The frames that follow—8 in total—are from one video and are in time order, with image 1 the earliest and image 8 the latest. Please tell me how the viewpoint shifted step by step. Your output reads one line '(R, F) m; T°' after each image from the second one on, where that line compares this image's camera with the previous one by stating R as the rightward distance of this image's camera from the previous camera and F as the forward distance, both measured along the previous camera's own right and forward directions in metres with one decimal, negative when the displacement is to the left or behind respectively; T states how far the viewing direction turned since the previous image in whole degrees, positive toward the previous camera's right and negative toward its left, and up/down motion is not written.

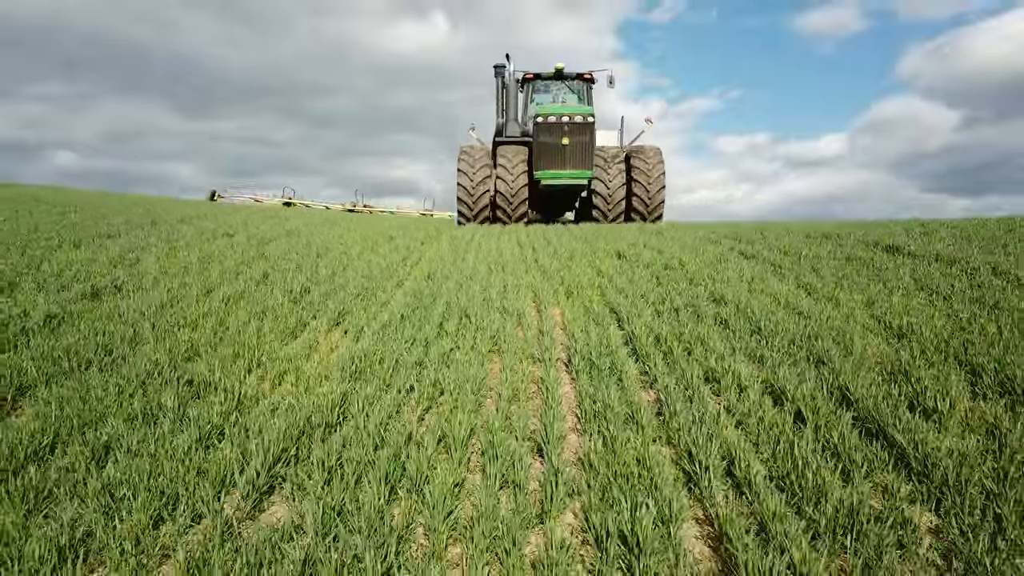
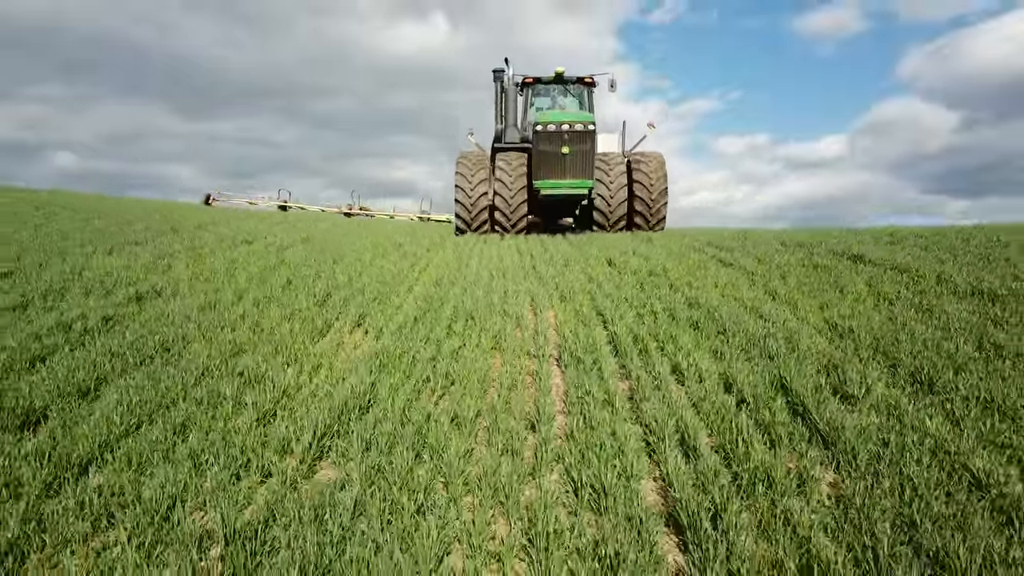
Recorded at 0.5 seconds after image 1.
(0.0, -0.5) m; 0°
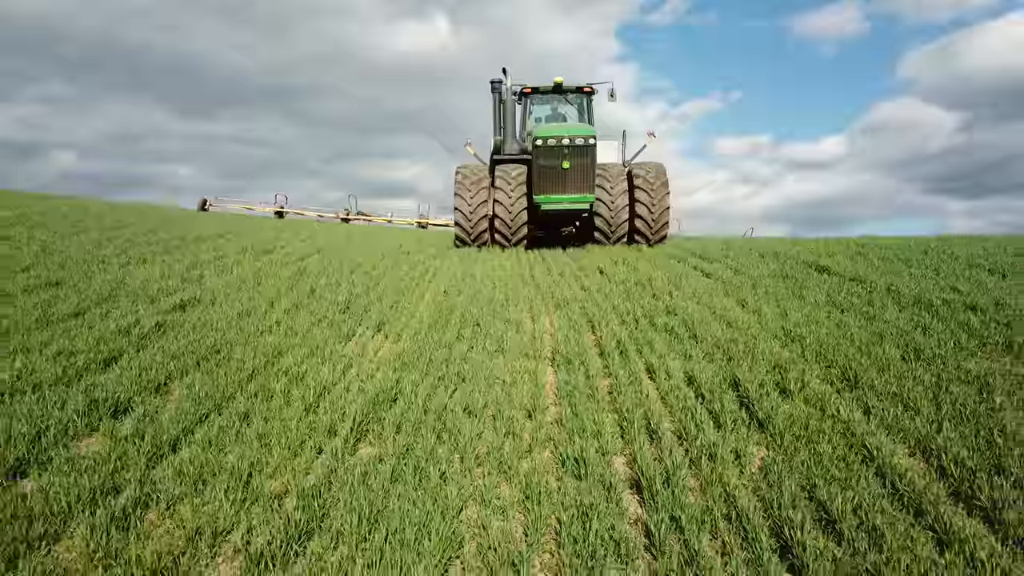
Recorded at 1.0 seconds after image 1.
(0.0, -0.6) m; 0°
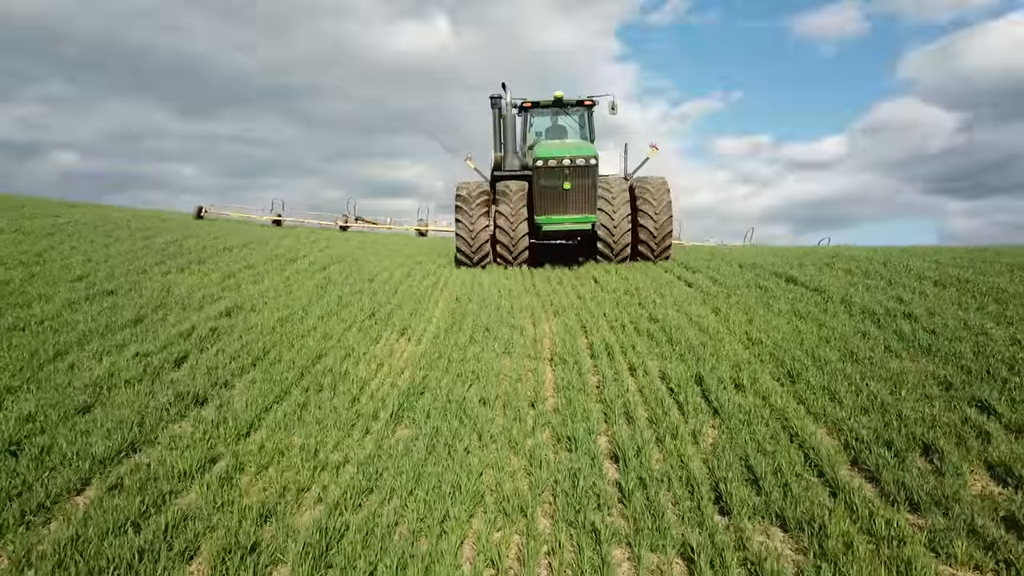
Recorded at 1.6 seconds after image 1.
(0.0, -0.8) m; 0°
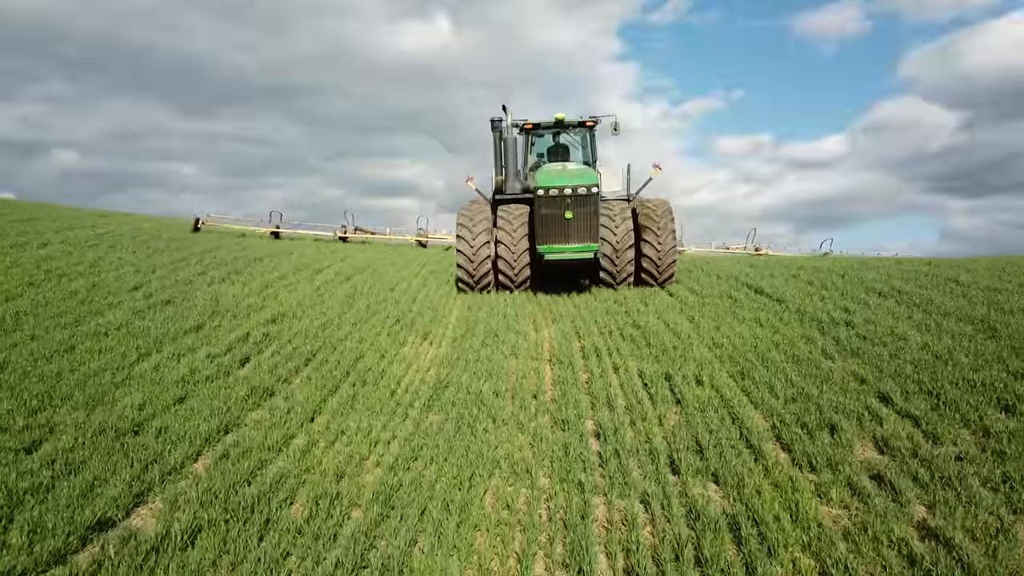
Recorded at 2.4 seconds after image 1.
(-0.1, -1.0) m; 0°
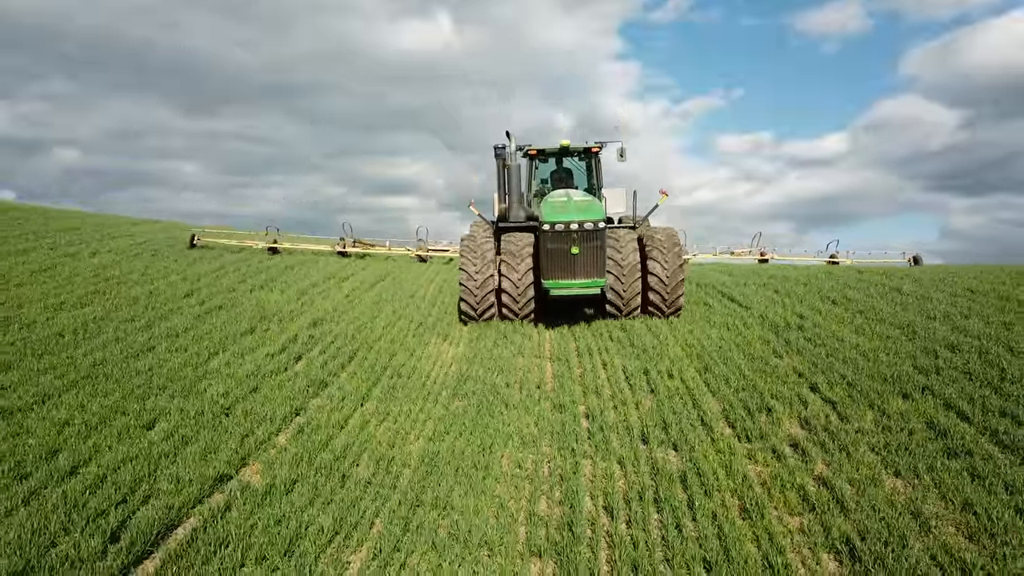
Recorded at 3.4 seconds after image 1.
(-0.1, -1.2) m; 0°
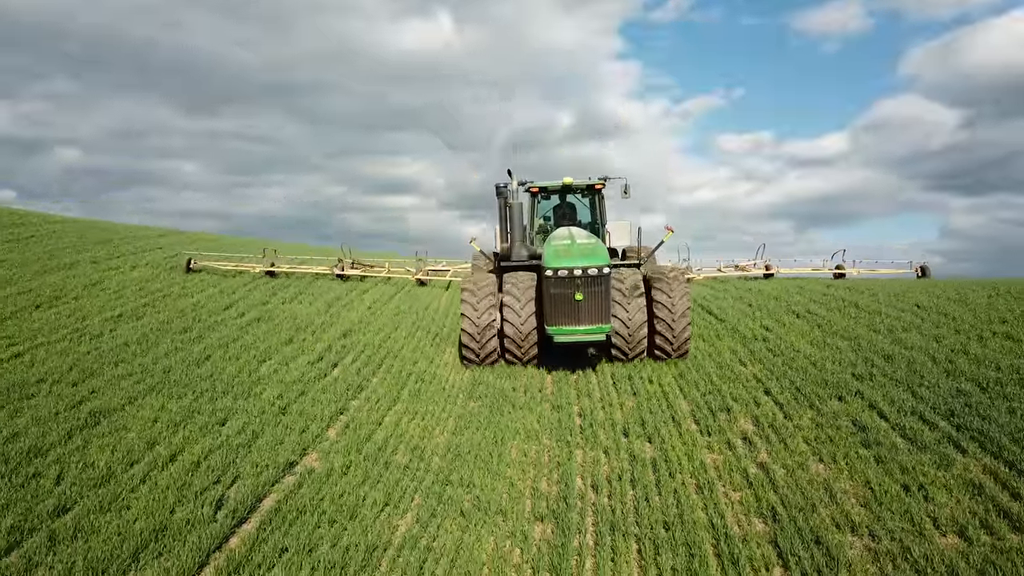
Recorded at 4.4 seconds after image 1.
(-0.1, -1.2) m; 0°
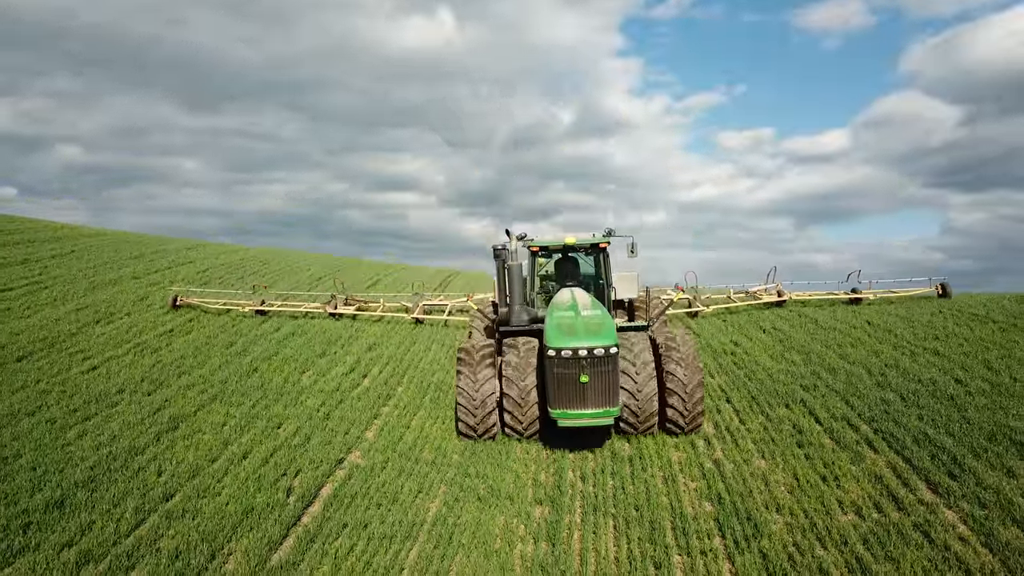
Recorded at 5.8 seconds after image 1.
(-0.1, -1.4) m; 0°
